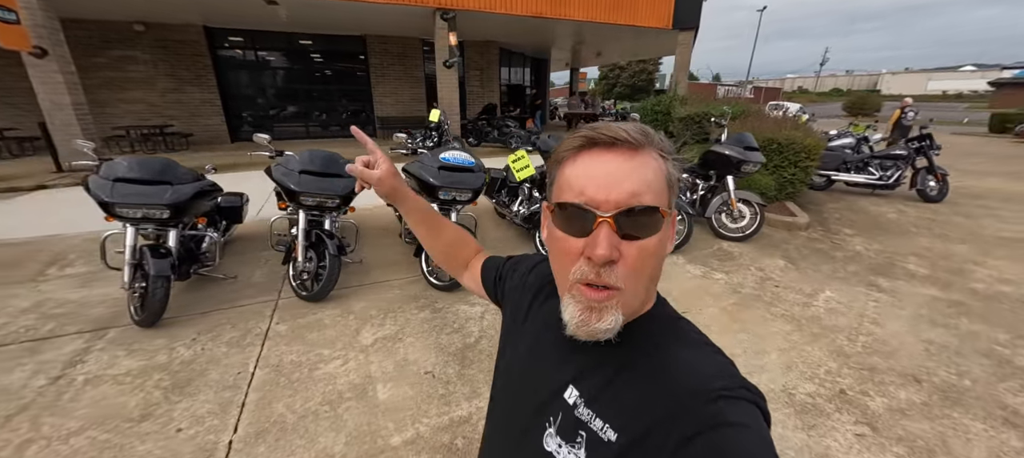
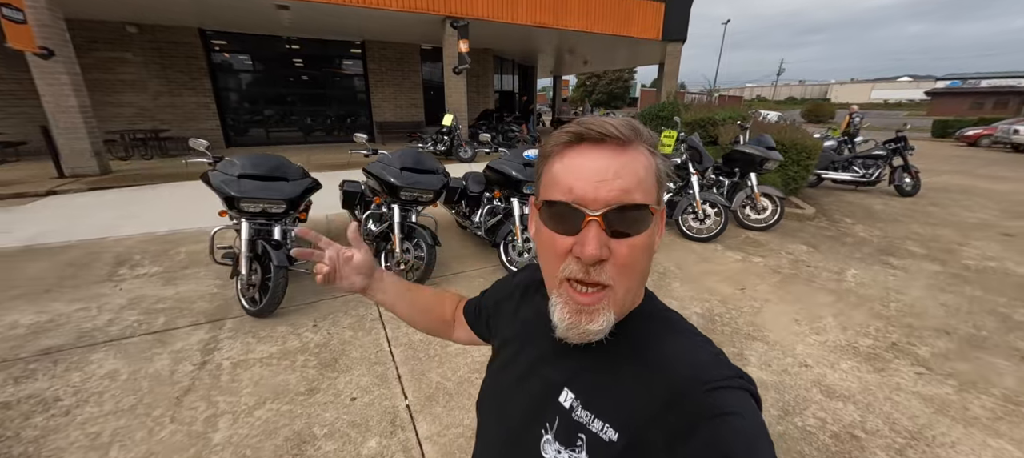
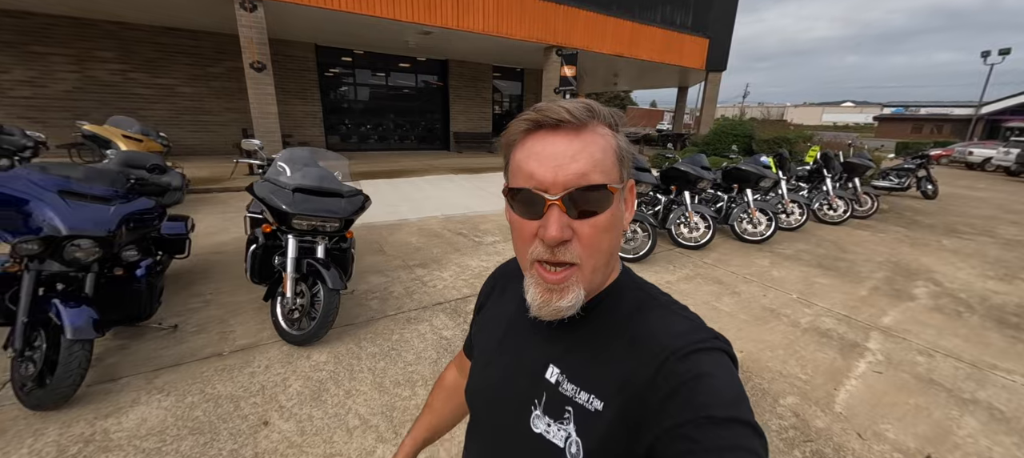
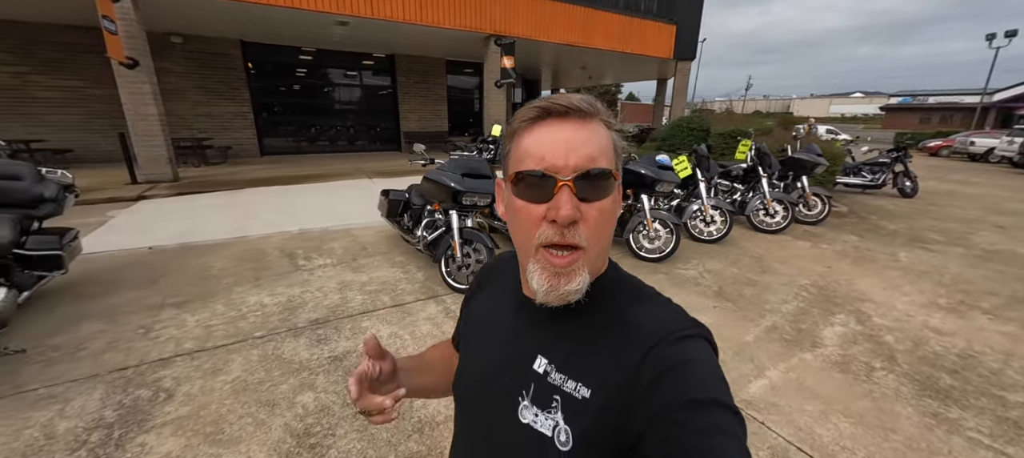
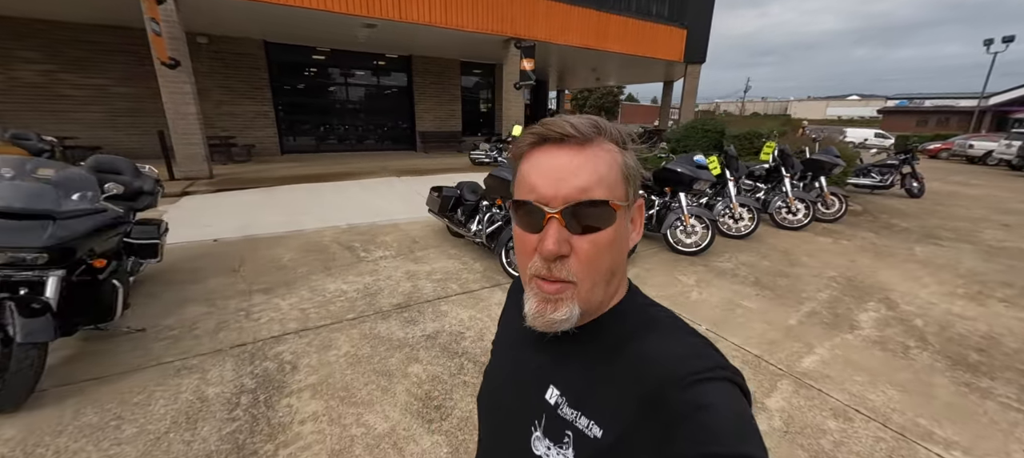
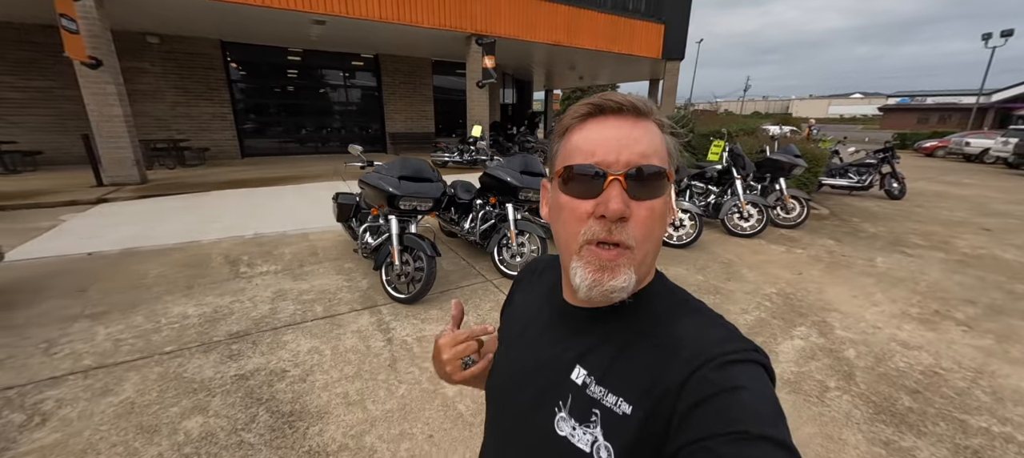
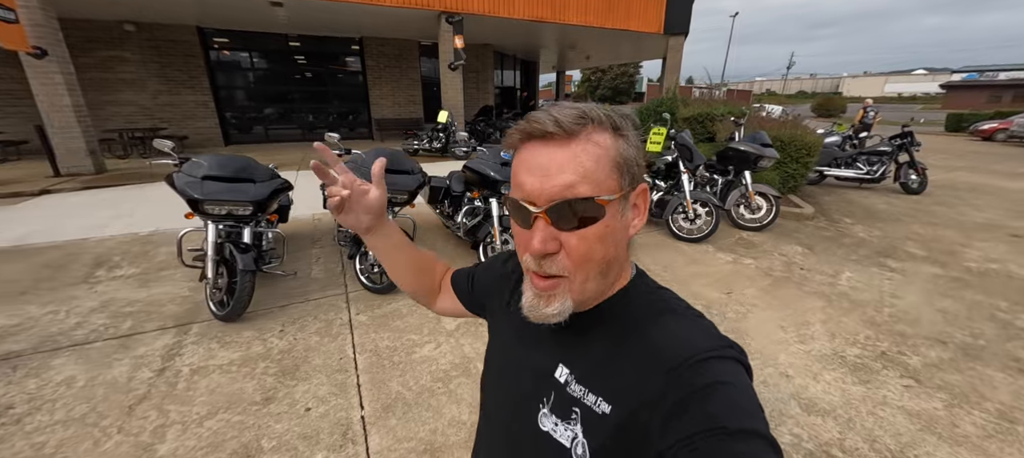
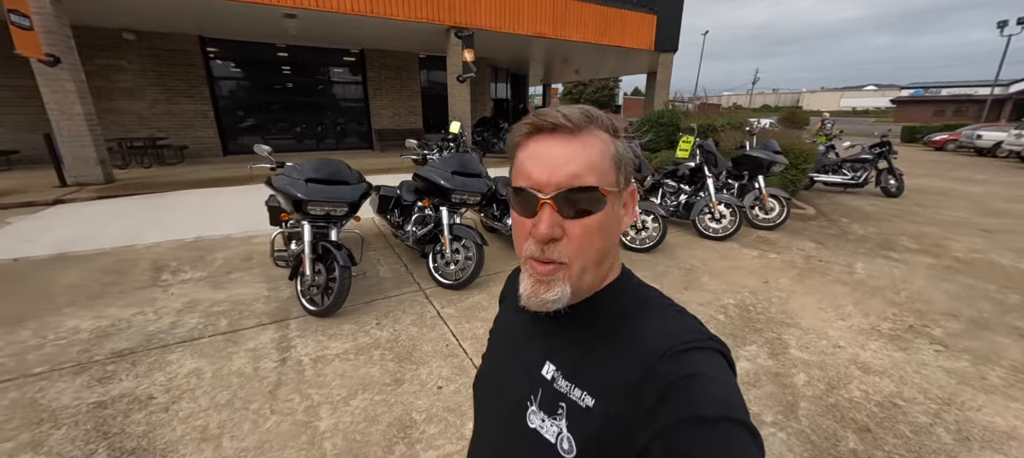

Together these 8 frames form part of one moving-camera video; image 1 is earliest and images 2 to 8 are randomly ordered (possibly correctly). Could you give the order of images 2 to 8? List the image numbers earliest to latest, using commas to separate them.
7, 2, 8, 6, 4, 5, 3
